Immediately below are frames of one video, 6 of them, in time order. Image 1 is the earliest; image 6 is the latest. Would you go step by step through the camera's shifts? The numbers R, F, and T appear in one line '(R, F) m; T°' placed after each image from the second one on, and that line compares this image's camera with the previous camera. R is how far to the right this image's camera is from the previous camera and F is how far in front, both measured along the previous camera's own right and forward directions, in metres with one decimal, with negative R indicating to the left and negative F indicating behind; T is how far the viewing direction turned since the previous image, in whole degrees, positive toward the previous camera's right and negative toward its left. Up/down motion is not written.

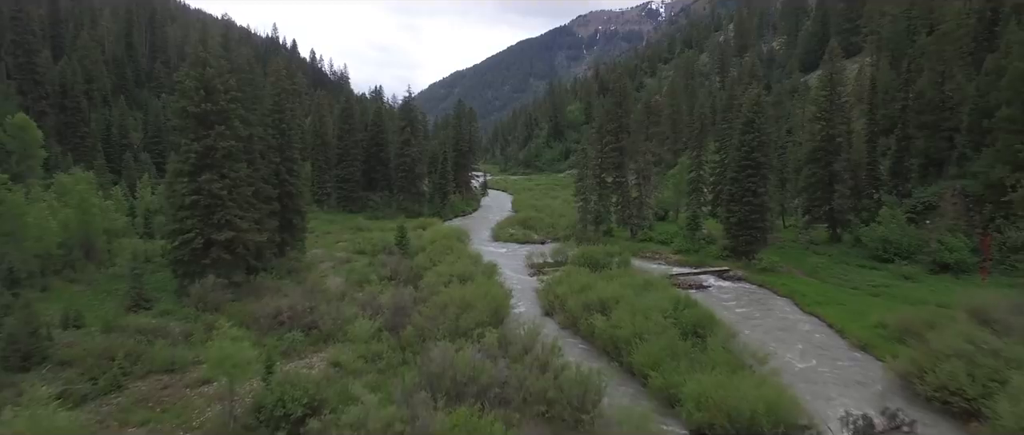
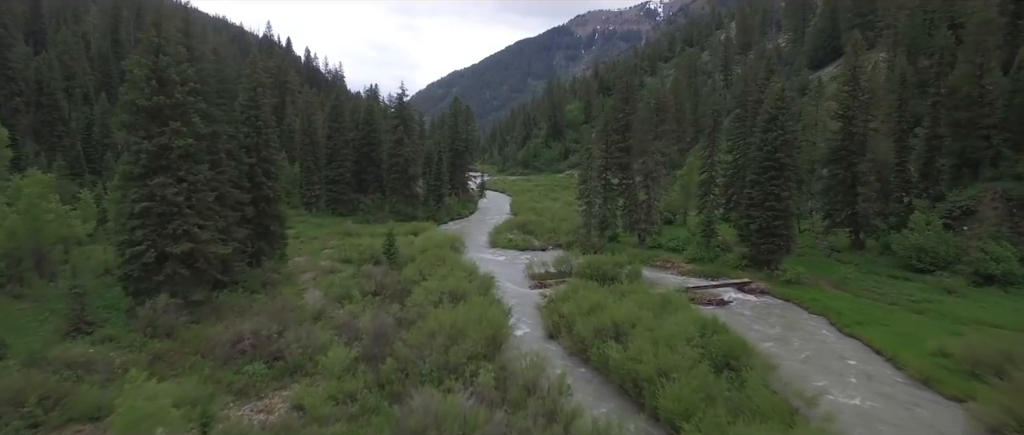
(0.0, +3.0) m; 0°
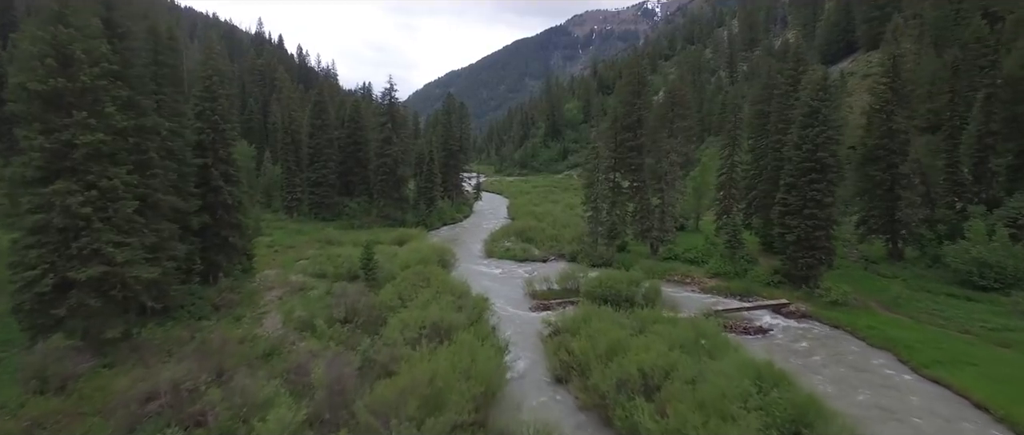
(0.0, +4.2) m; 0°
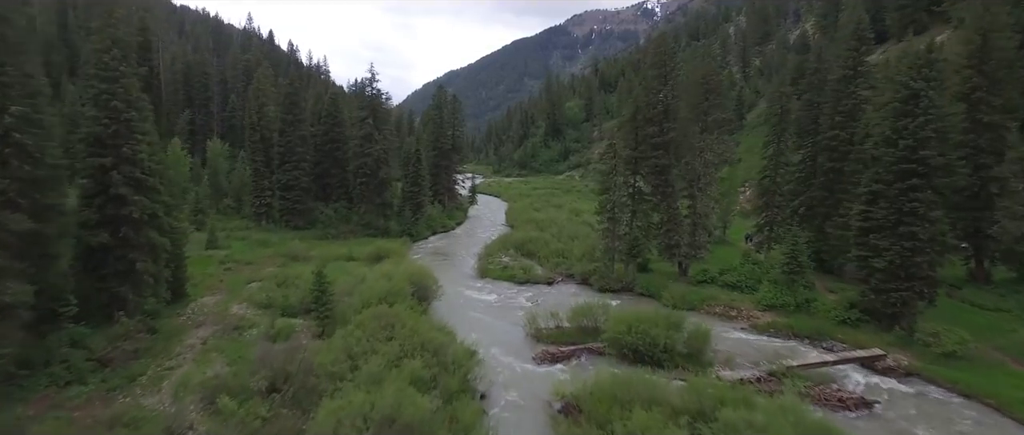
(+0.1, +6.5) m; 0°
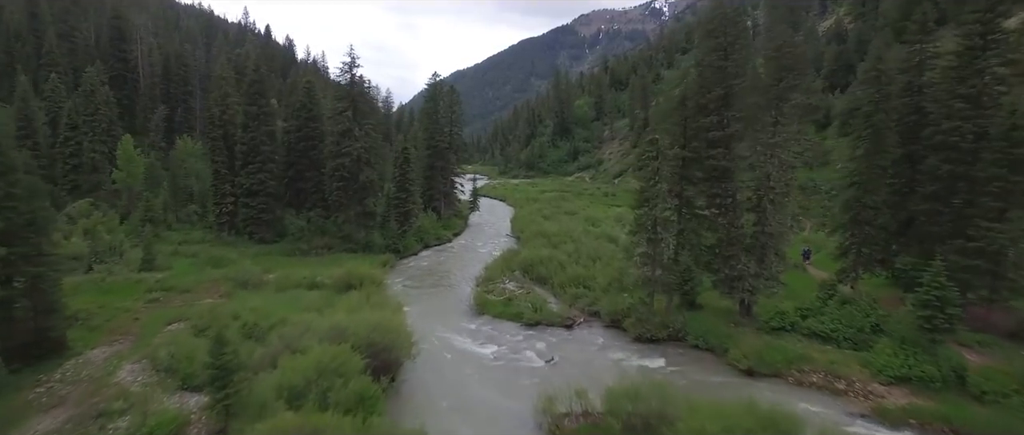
(0.0, +7.5) m; -1°
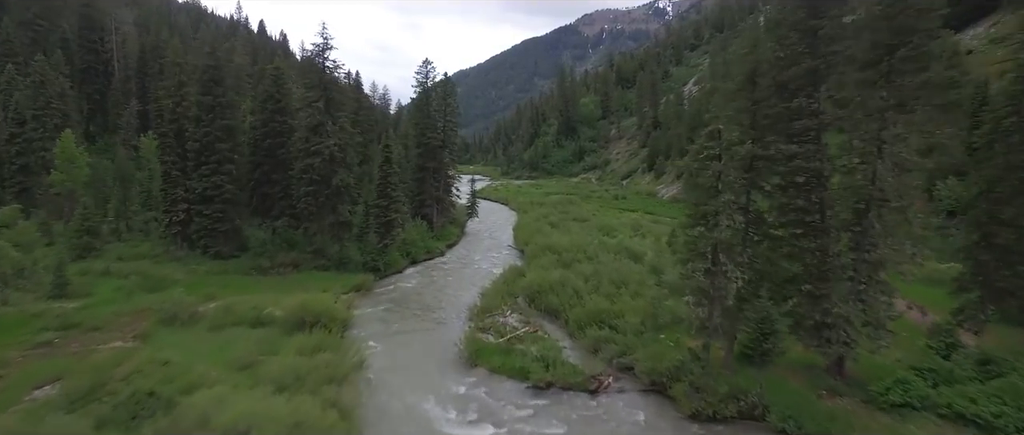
(0.0, +6.4) m; 0°
